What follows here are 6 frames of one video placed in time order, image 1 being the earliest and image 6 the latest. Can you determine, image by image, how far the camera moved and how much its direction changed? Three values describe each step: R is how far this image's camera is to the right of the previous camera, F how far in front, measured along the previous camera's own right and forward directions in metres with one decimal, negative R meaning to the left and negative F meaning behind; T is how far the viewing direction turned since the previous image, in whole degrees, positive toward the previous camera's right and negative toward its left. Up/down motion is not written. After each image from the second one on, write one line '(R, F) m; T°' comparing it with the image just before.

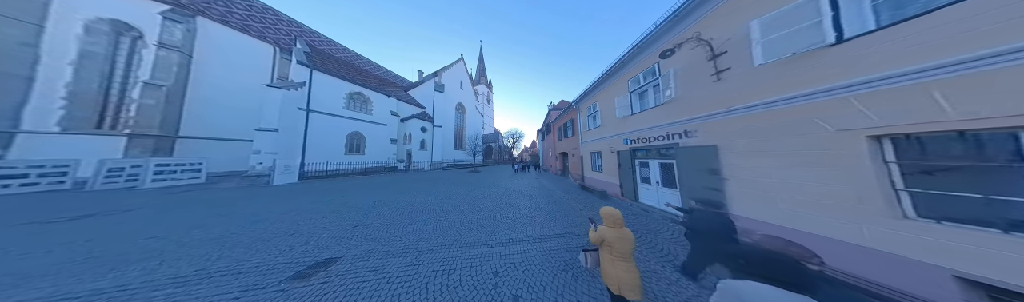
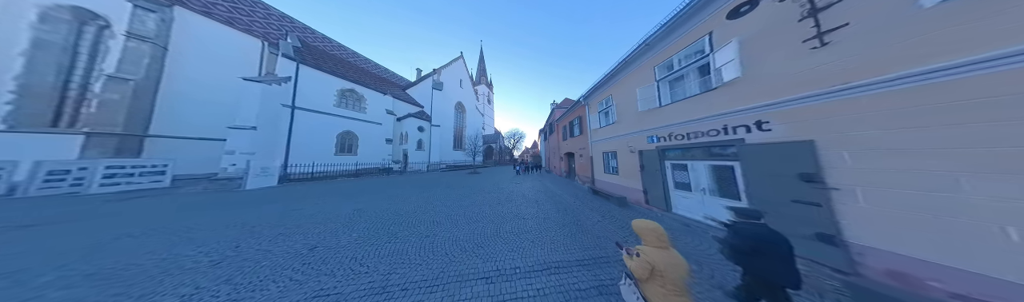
(-0.2, +0.7) m; +1°
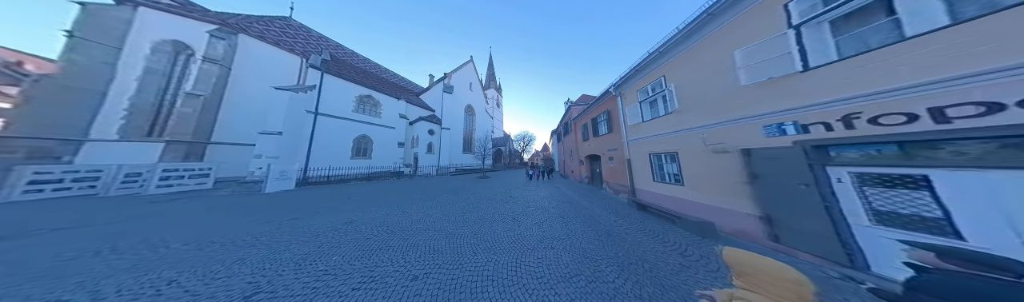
(-0.2, +1.0) m; -5°
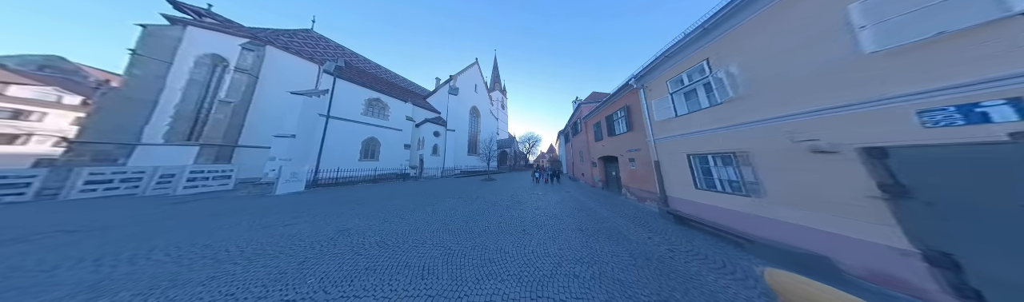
(-0.1, +0.5) m; -3°
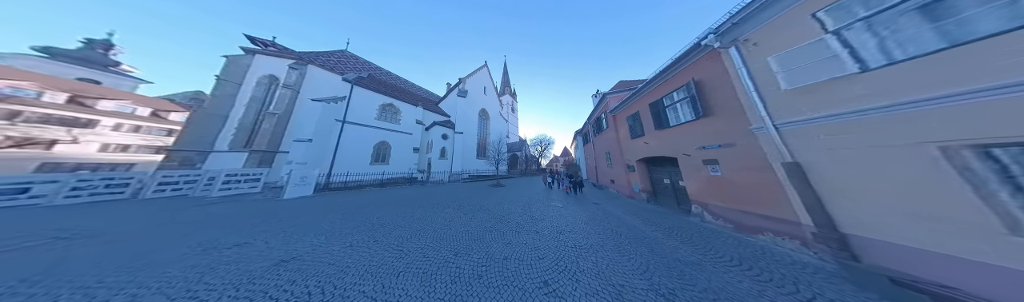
(0.0, +1.5) m; -6°
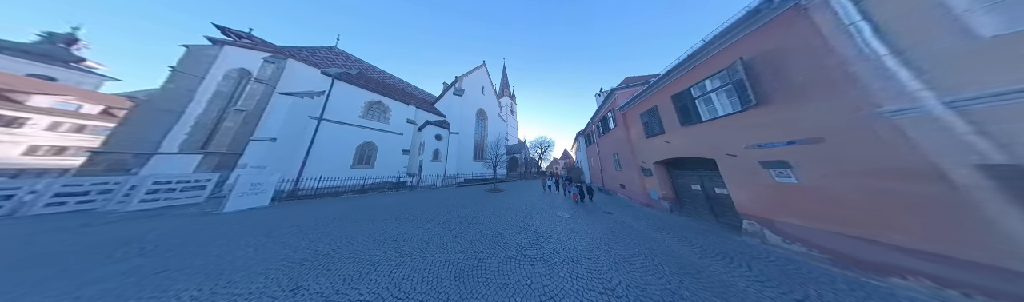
(0.0, +1.2) m; +1°
